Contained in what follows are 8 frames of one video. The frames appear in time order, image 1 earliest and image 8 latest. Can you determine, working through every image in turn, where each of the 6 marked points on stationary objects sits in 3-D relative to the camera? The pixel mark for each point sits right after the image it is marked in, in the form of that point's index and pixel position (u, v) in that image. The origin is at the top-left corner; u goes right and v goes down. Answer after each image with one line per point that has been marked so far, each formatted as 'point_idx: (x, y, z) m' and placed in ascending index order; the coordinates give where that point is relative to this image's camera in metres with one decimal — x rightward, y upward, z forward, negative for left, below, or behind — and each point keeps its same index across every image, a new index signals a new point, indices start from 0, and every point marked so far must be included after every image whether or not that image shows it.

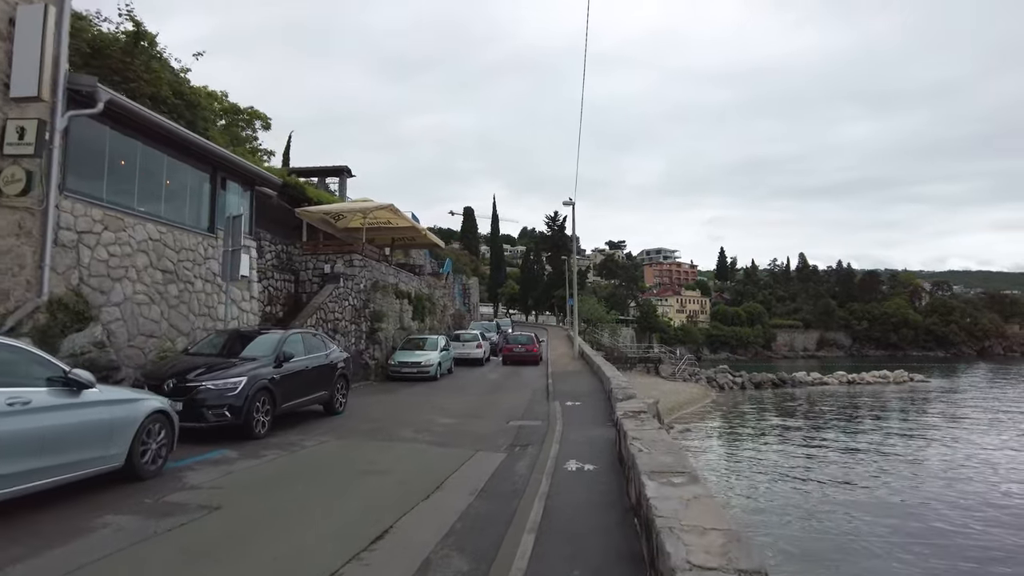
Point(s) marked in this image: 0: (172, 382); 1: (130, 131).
0: (-4.2, -1.1, +8.0) m
1: (-6.0, +2.5, +10.2) m
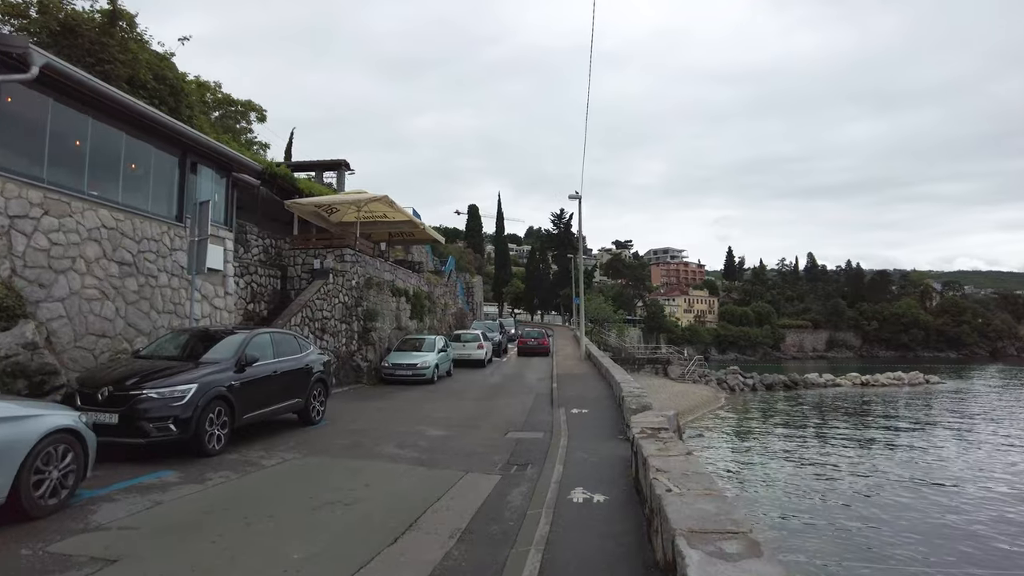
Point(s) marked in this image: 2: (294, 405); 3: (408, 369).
0: (-4.2, -1.1, +6.8) m
1: (-6.0, +2.5, +9.1) m
2: (-3.1, -1.7, +9.2) m
3: (-2.8, -2.2, +17.4) m
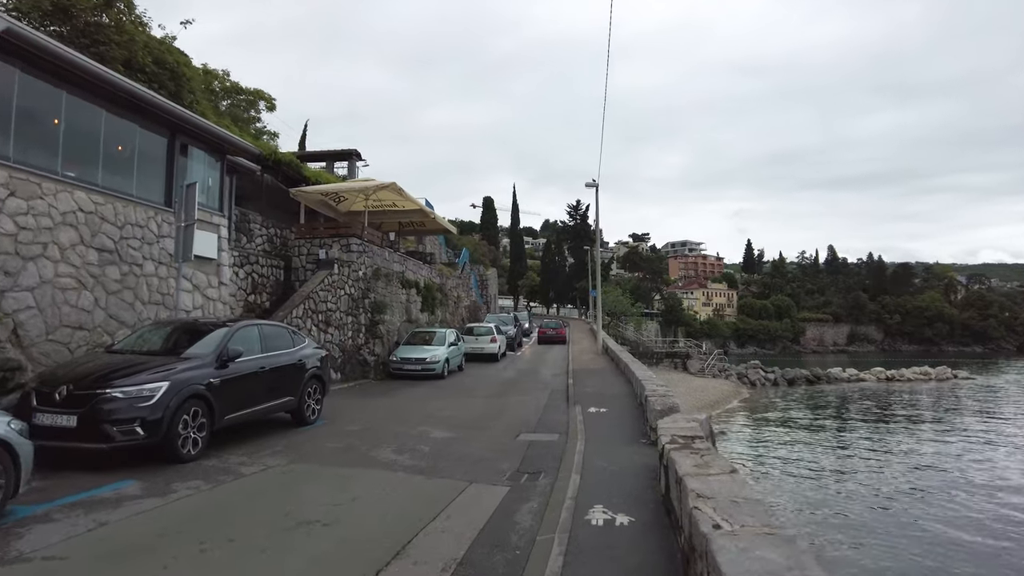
0: (-4.1, -0.9, +6.0) m
1: (-5.9, +2.7, +8.3) m
2: (-3.0, -1.5, +8.4) m
3: (-2.4, -1.9, +16.6) m
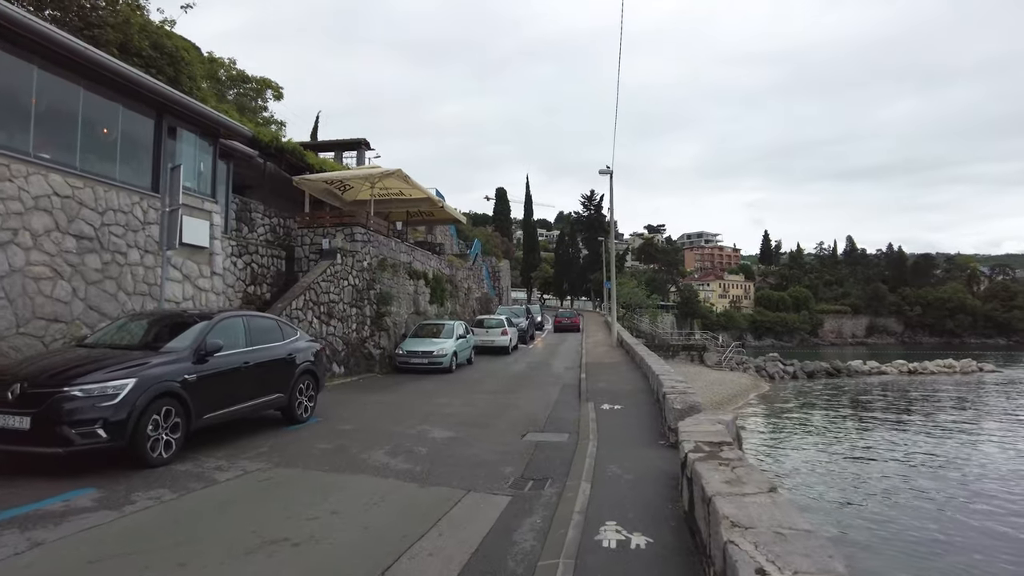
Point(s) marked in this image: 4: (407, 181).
0: (-4.1, -0.8, +5.5) m
1: (-5.8, +2.8, +7.7) m
2: (-2.9, -1.4, +7.8) m
3: (-2.2, -1.7, +16.0) m
4: (-3.1, +3.1, +19.2) m
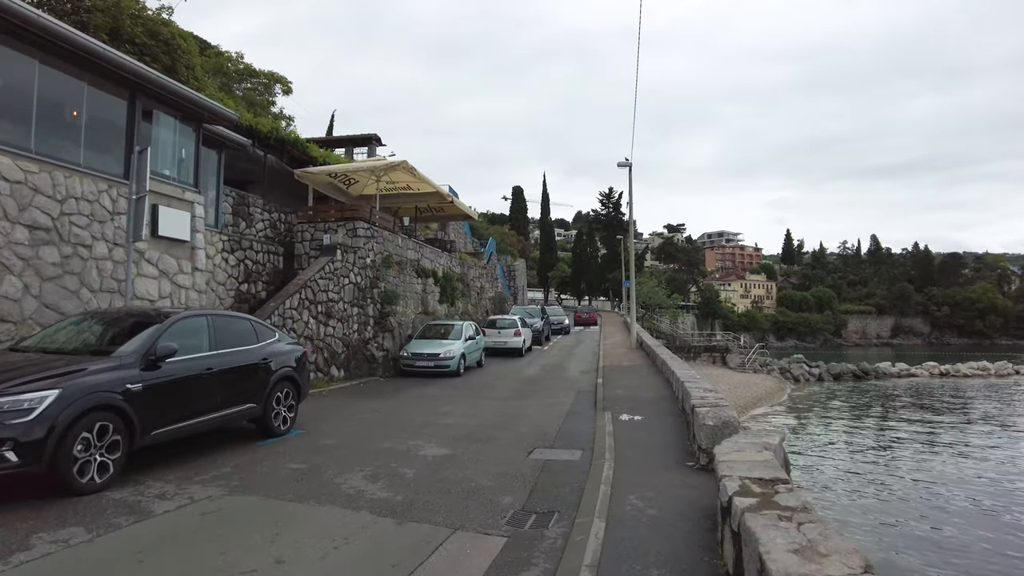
0: (-4.1, -0.8, +4.5) m
1: (-5.8, +2.9, +6.9) m
2: (-2.8, -1.3, +6.9) m
3: (-1.9, -1.7, +15.0) m
4: (-2.7, +3.2, +18.3) m
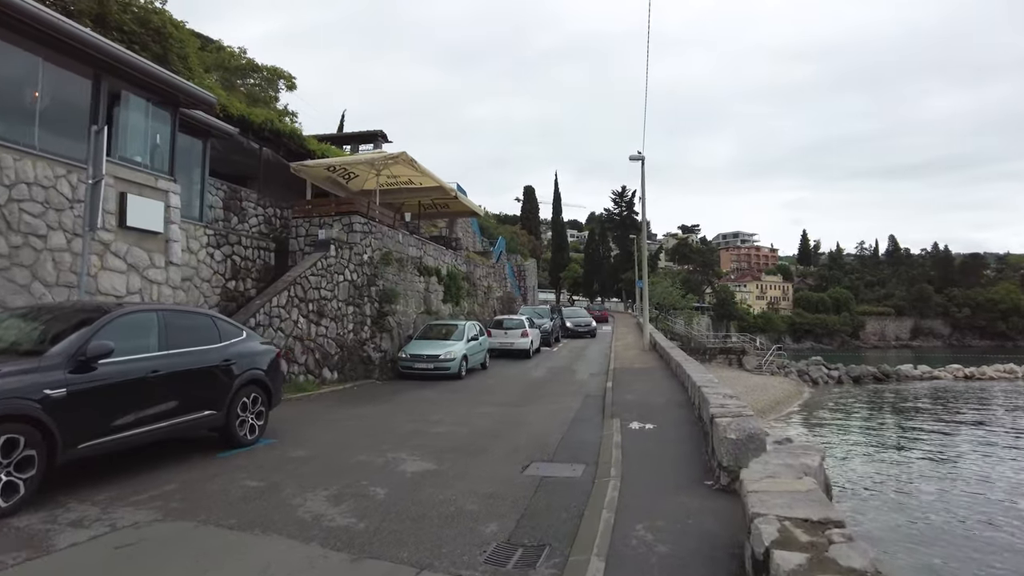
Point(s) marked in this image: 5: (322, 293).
0: (-4.3, -0.7, +3.8) m
1: (-5.9, +2.9, +6.2) m
2: (-2.9, -1.2, +6.1) m
3: (-1.8, -1.6, +14.2) m
4: (-2.6, +3.2, +17.5) m
5: (-3.8, -0.1, +13.1) m
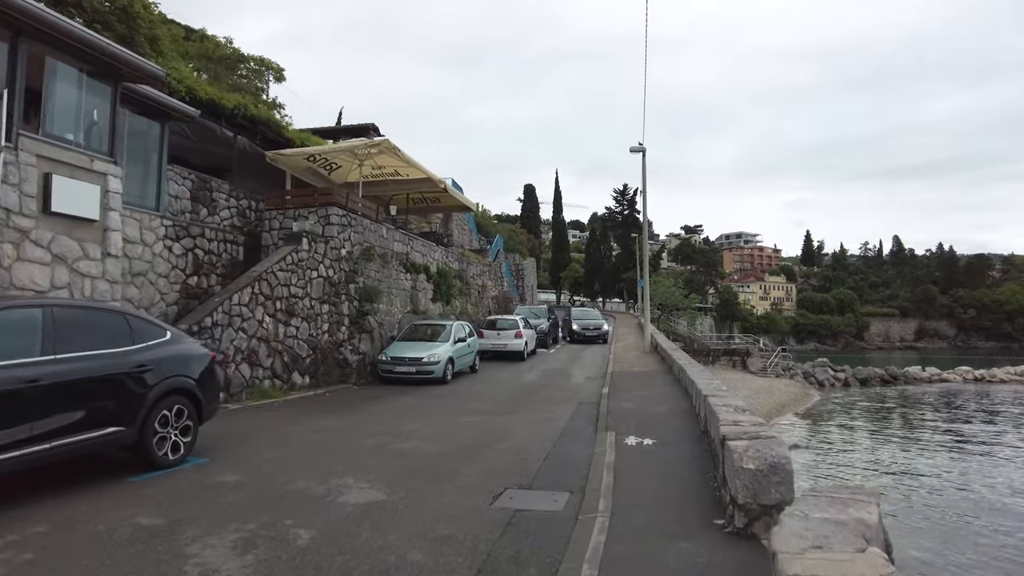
0: (-4.5, -0.6, +2.7) m
1: (-6.1, +3.0, +5.1) m
2: (-3.2, -1.2, +5.0) m
3: (-2.0, -1.6, +13.1) m
4: (-2.8, +3.3, +16.4) m
5: (-4.0, 0.0, +12.0) m
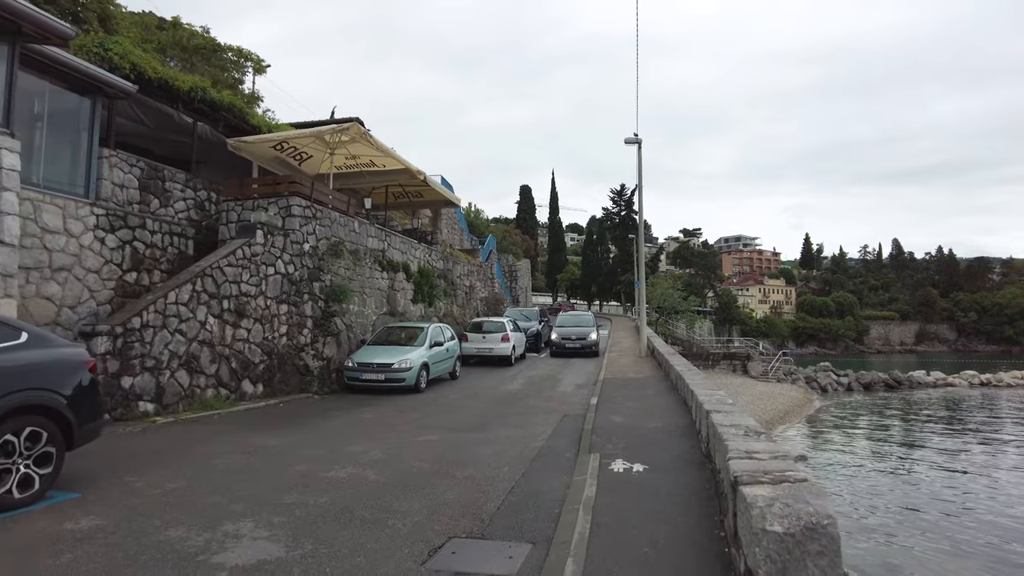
0: (-4.9, -0.5, +1.4) m
1: (-6.5, +3.1, +3.8) m
2: (-3.5, -1.1, +3.7) m
3: (-2.4, -1.5, +11.9) m
4: (-3.2, +3.3, +15.1) m
5: (-4.4, 0.0, +10.7) m
